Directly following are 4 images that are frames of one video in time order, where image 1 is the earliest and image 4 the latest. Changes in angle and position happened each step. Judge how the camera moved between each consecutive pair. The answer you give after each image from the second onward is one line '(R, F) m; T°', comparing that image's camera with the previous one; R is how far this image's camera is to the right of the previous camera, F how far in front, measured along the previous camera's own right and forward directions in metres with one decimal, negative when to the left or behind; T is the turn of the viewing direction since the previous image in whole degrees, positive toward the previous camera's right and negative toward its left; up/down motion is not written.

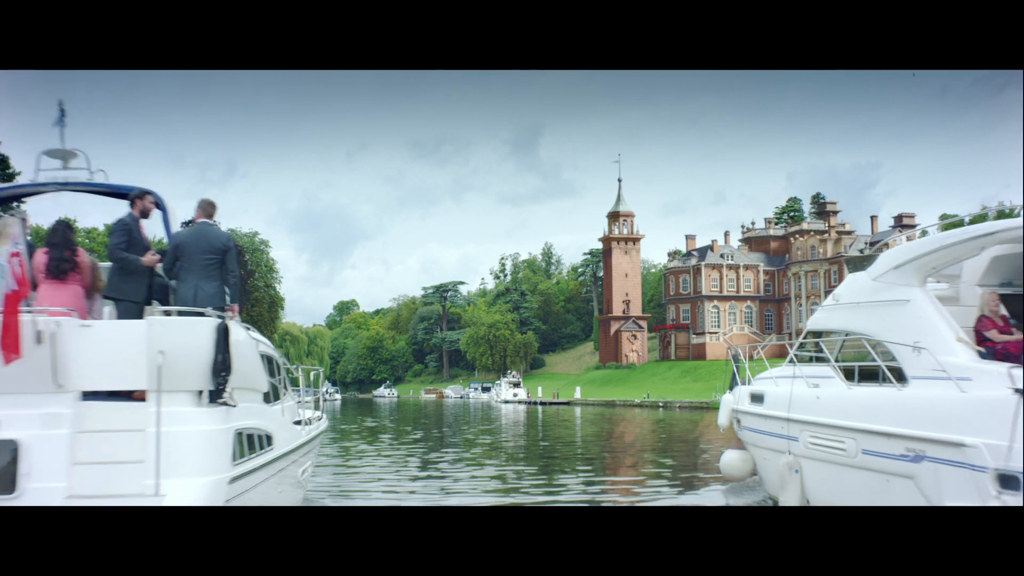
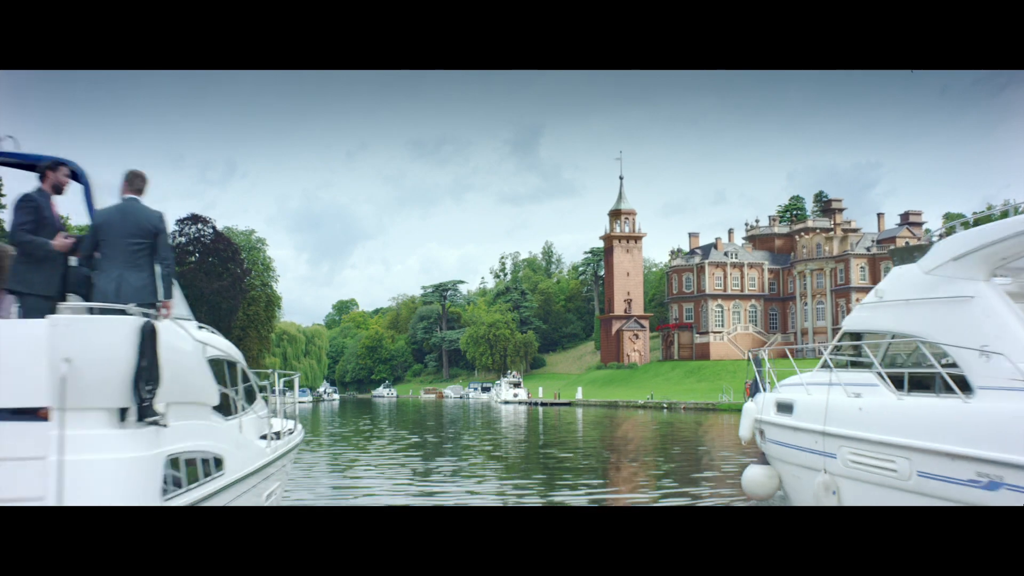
(0.0, +1.1) m; 0°
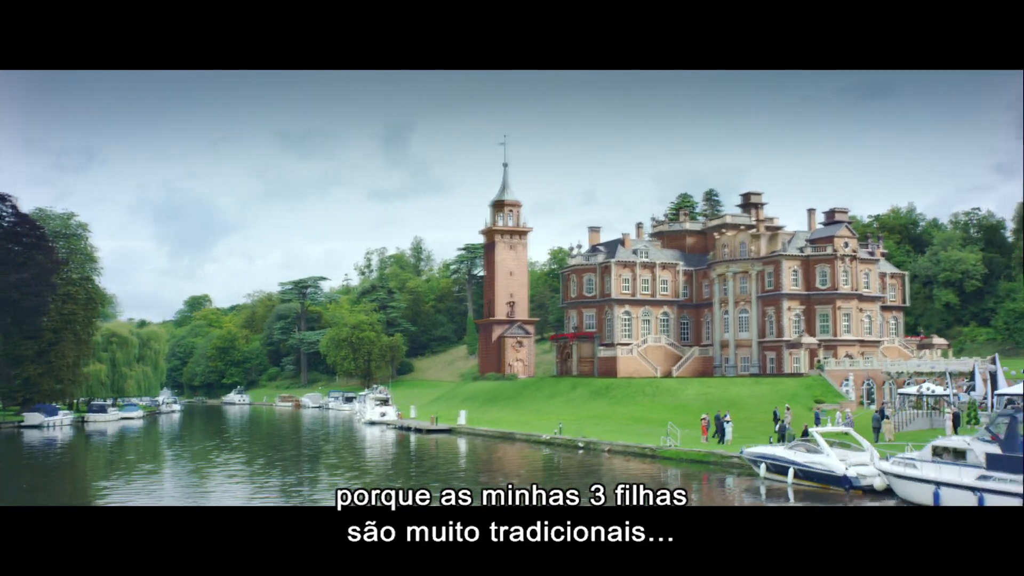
(-0.2, +10.1) m; +6°
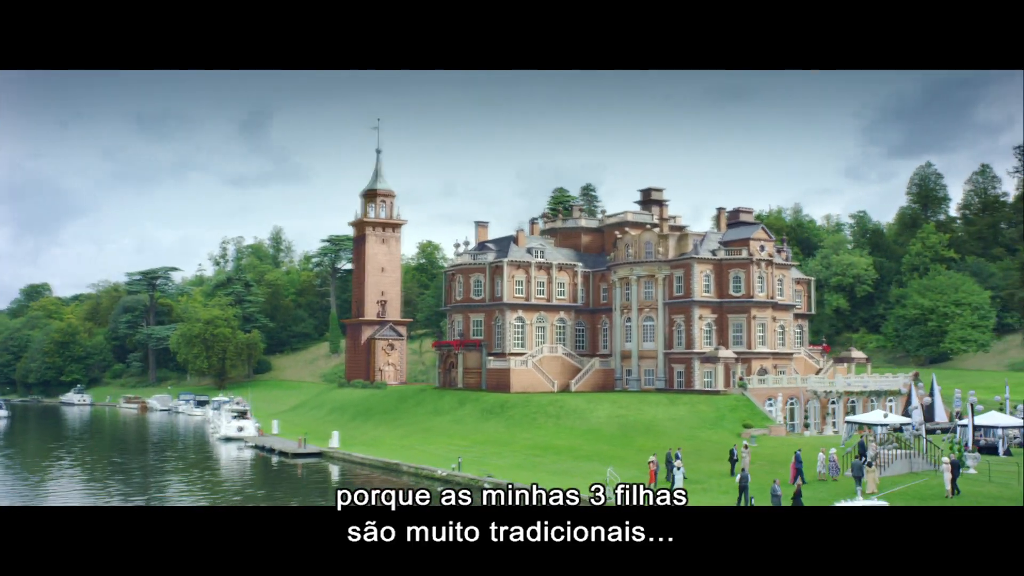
(-0.8, +5.9) m; +7°
